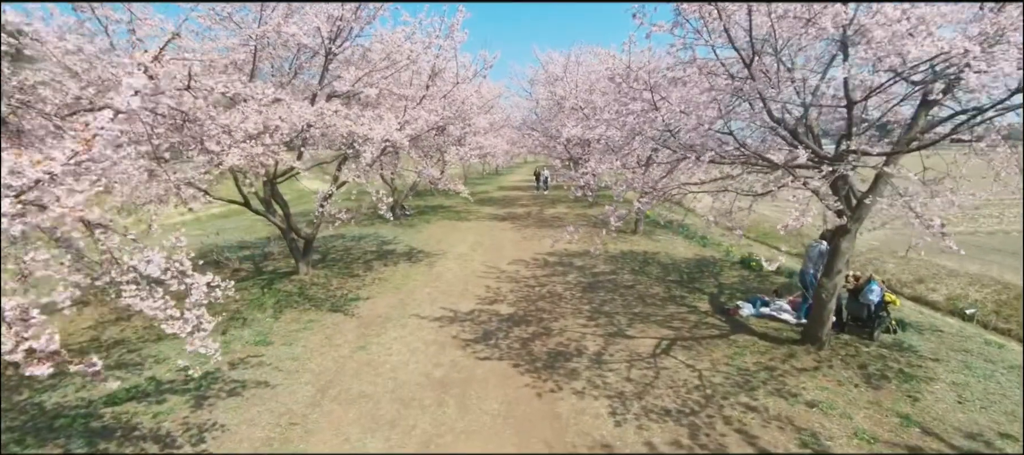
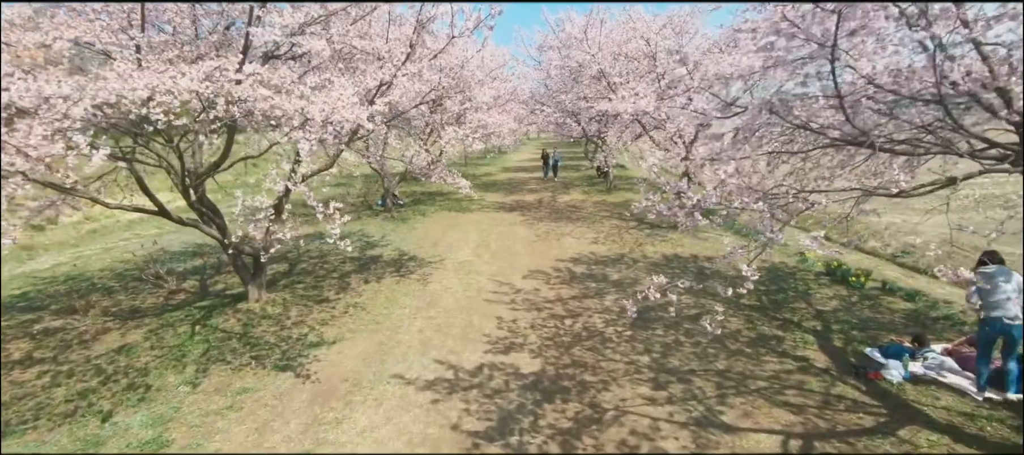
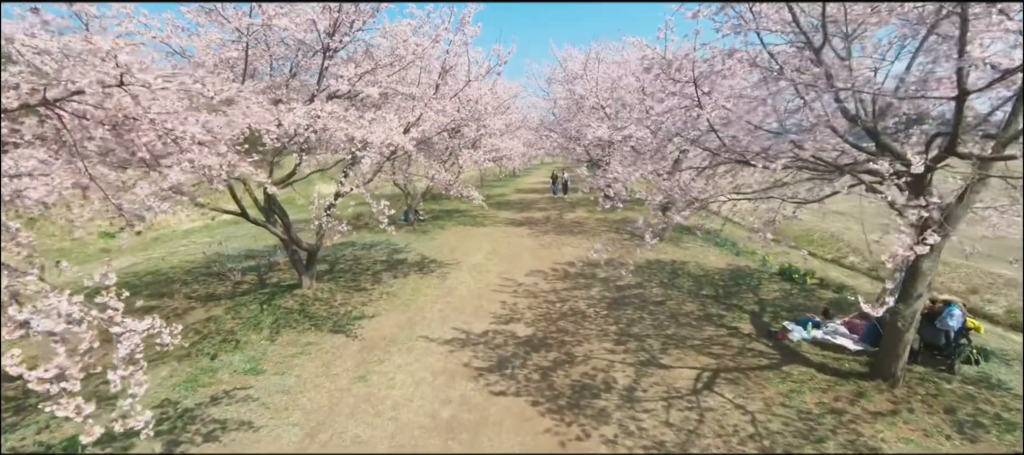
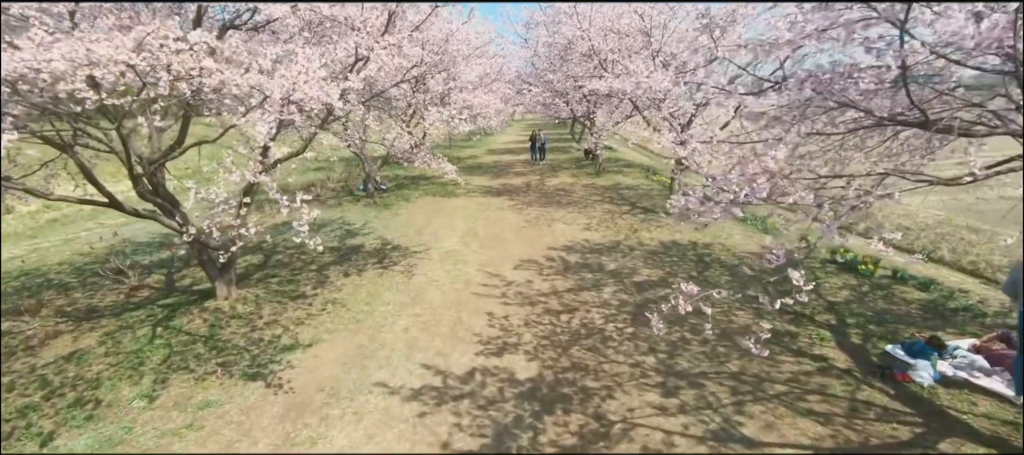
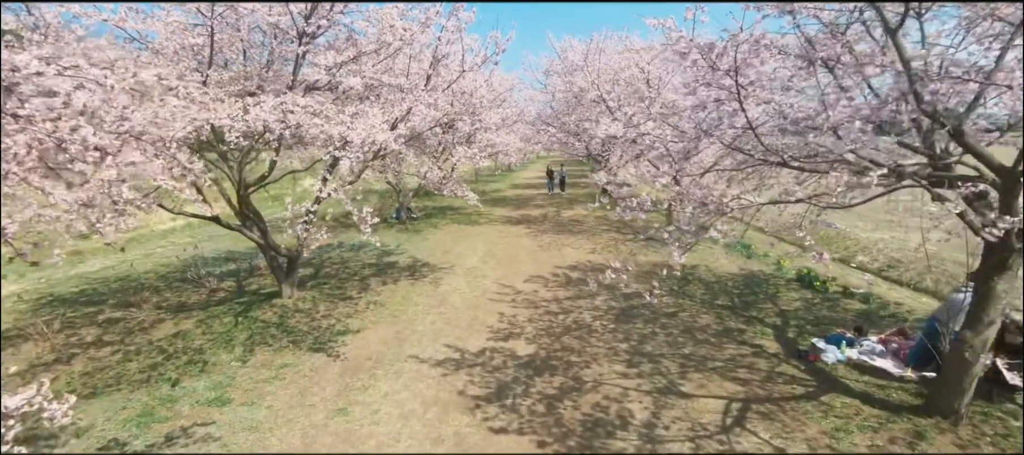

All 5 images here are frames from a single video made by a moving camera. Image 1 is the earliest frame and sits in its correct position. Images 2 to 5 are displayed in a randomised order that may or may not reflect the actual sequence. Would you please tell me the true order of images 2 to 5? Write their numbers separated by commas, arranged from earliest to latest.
3, 5, 2, 4
